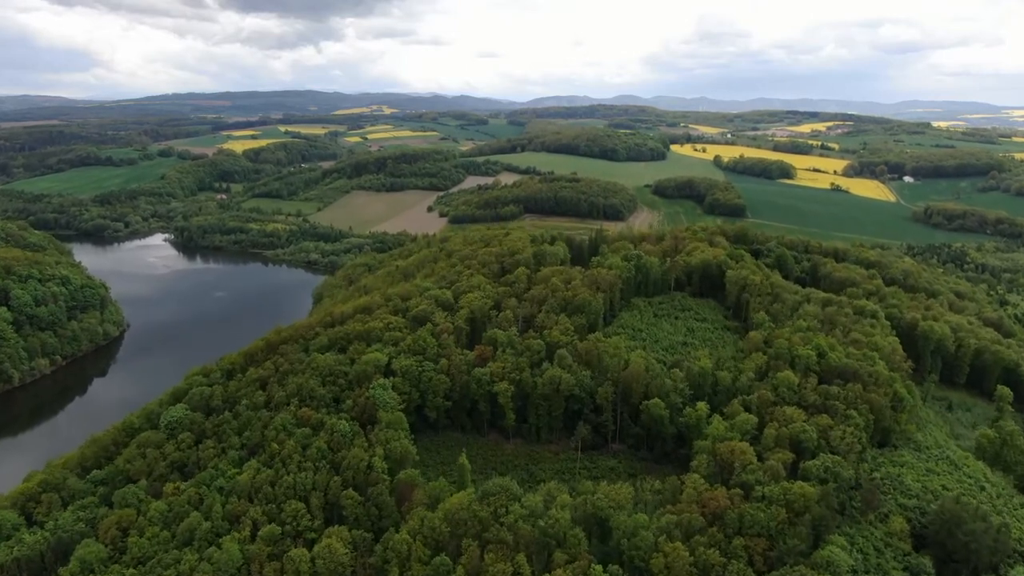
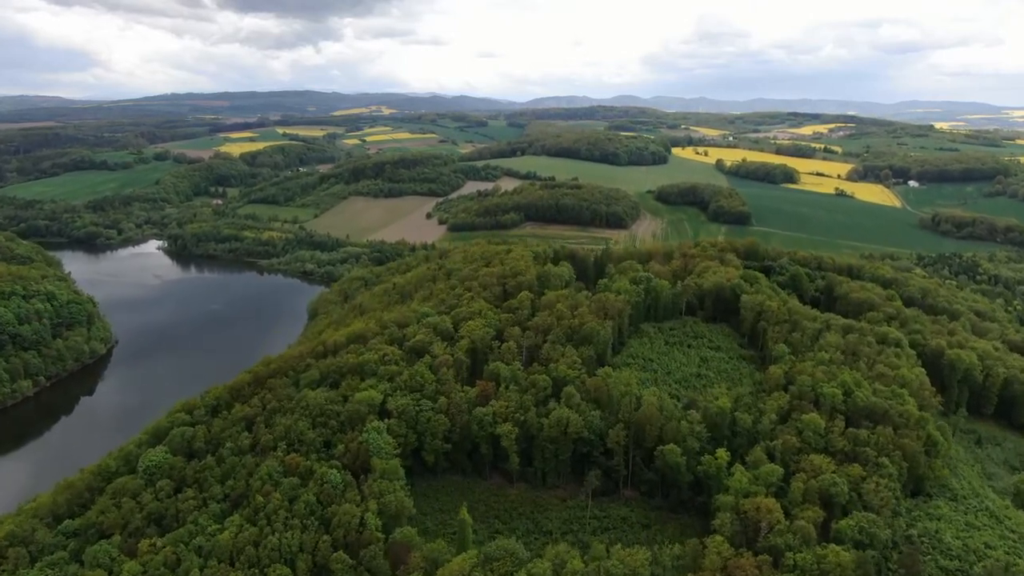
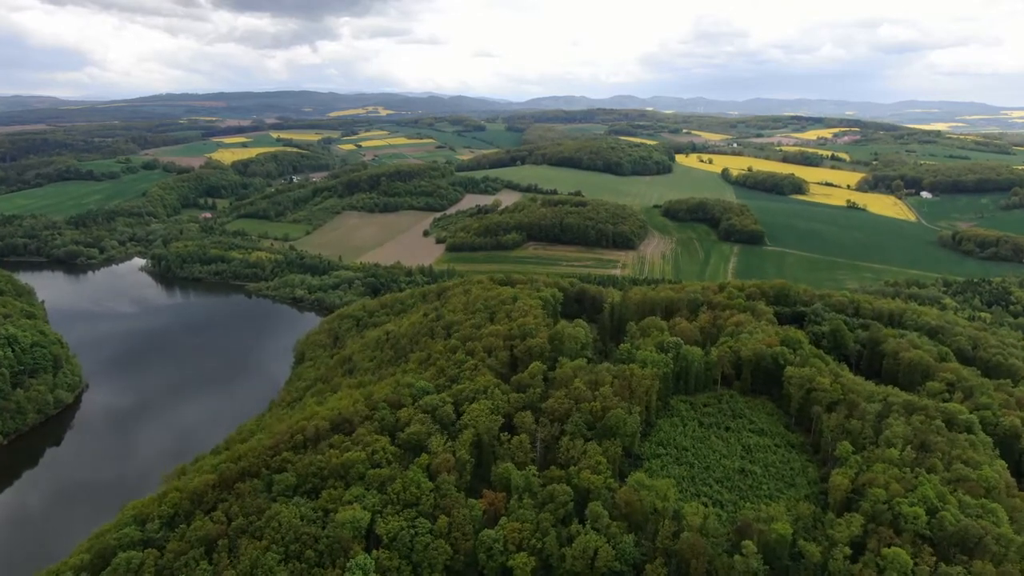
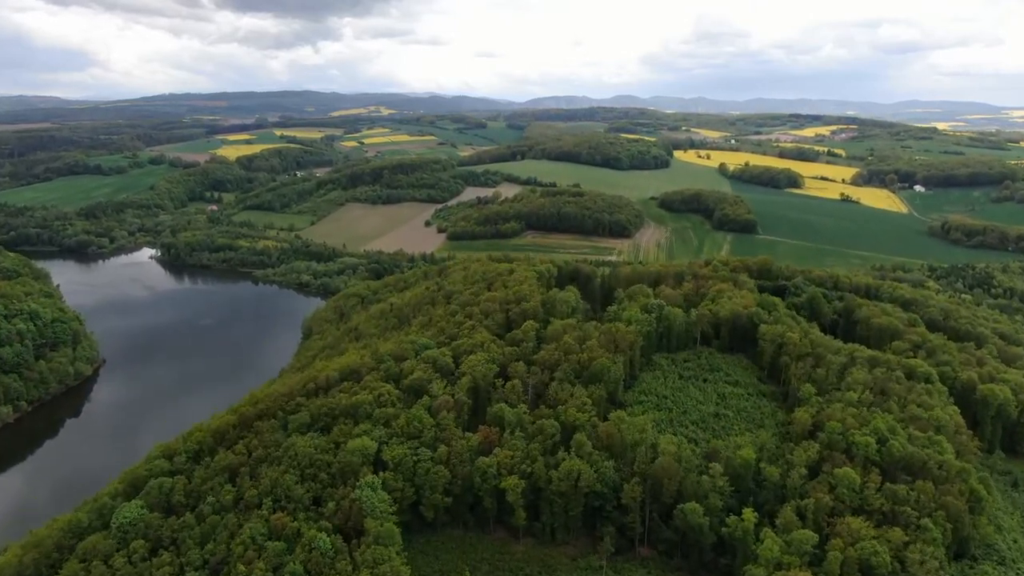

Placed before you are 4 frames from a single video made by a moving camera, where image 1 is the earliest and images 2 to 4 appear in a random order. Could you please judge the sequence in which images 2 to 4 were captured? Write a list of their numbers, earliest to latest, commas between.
2, 4, 3
